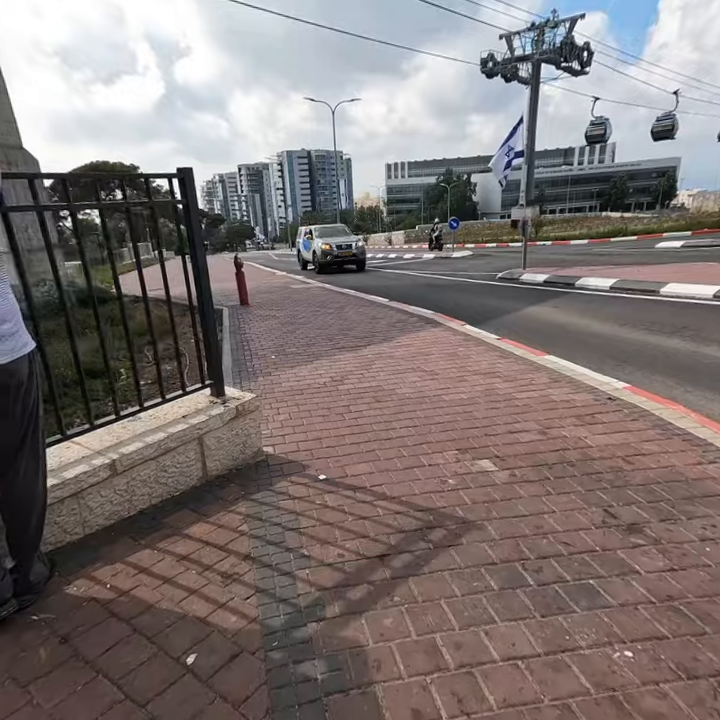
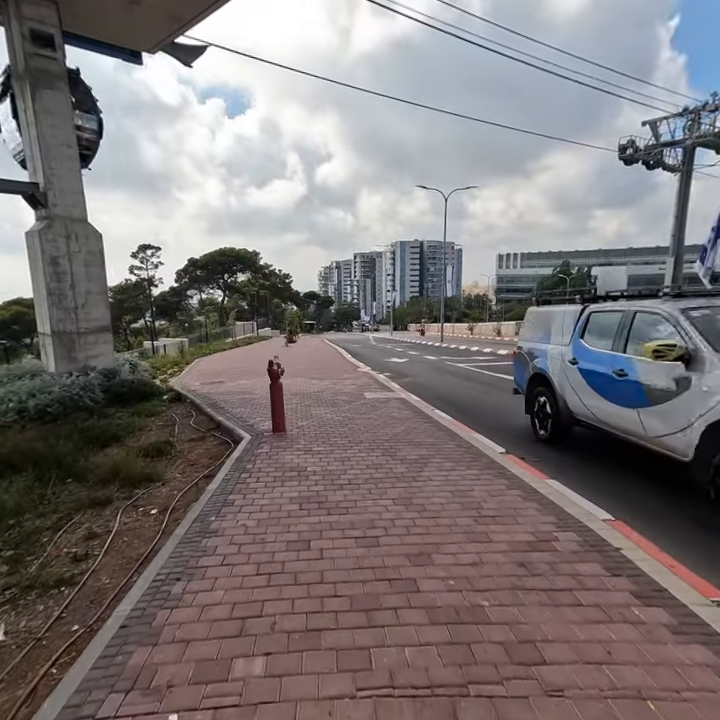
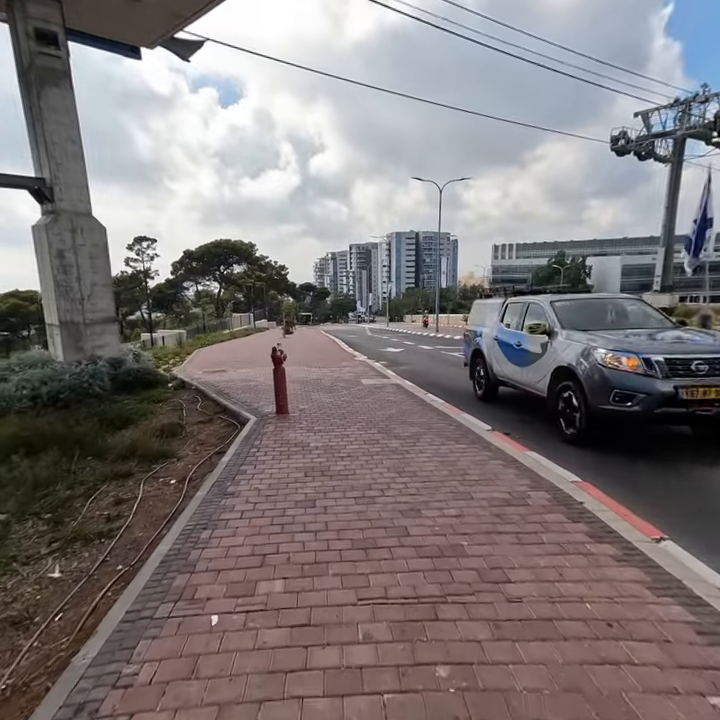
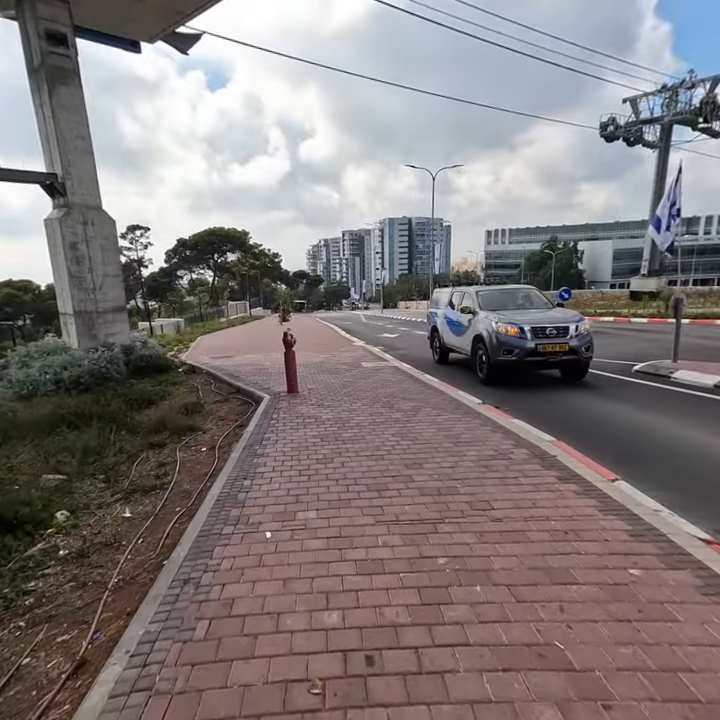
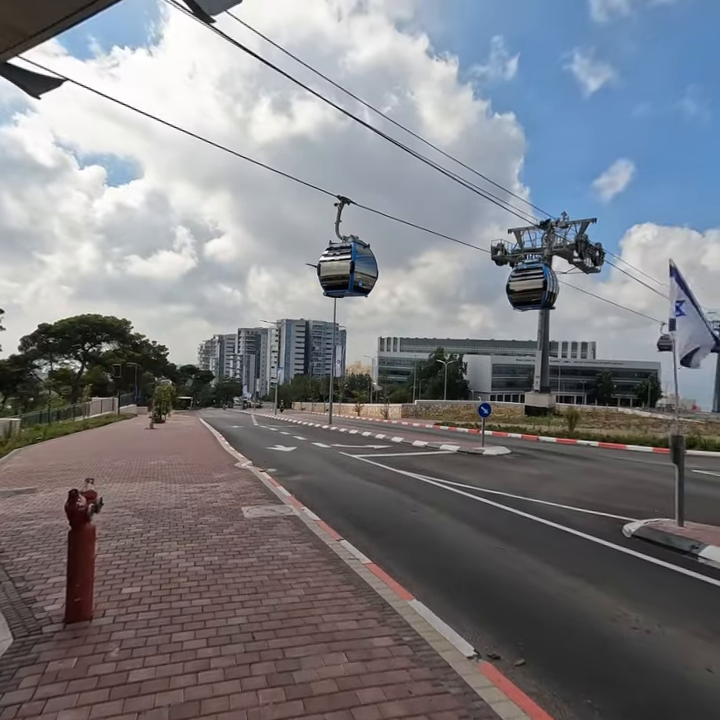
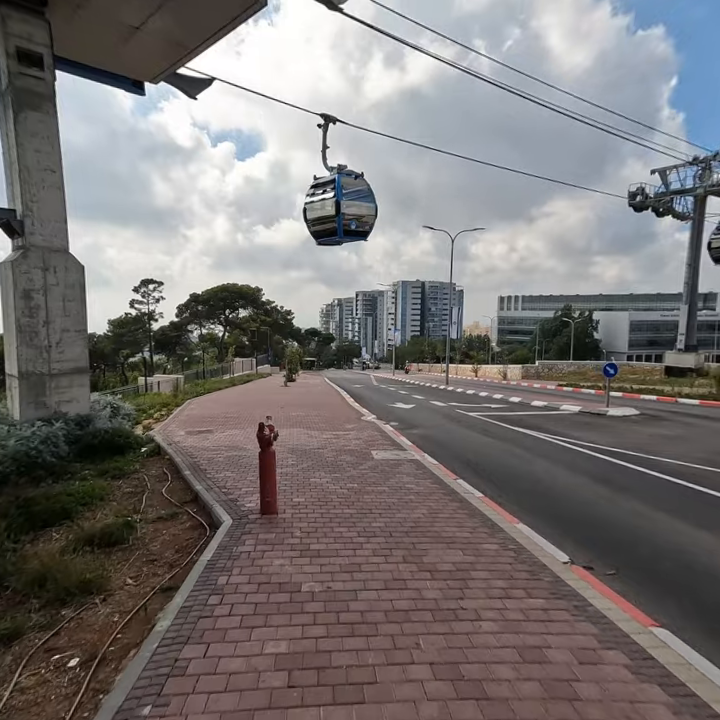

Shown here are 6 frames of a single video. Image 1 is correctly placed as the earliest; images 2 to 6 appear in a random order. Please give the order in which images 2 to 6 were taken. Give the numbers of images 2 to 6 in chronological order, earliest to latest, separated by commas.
4, 3, 2, 6, 5
